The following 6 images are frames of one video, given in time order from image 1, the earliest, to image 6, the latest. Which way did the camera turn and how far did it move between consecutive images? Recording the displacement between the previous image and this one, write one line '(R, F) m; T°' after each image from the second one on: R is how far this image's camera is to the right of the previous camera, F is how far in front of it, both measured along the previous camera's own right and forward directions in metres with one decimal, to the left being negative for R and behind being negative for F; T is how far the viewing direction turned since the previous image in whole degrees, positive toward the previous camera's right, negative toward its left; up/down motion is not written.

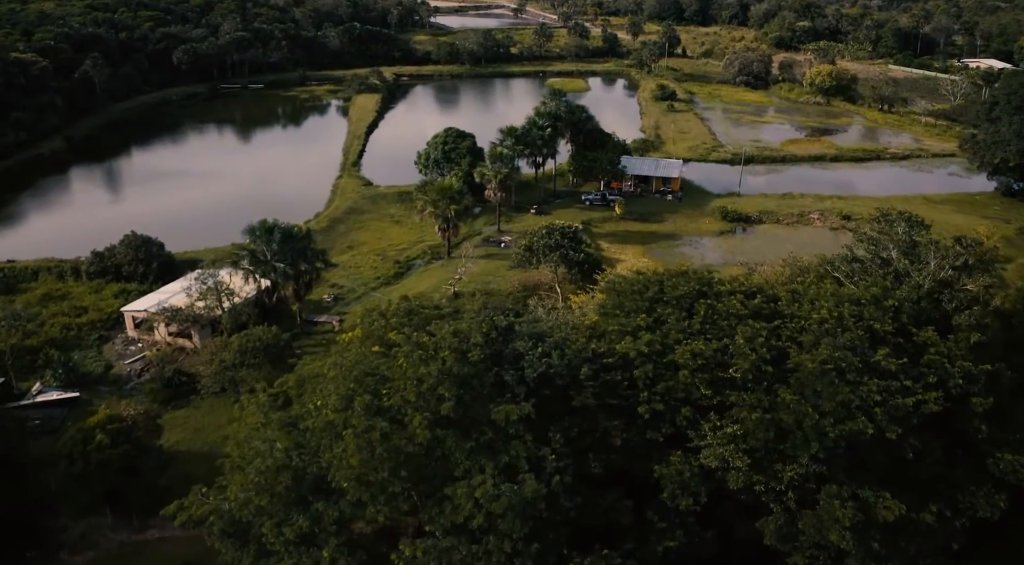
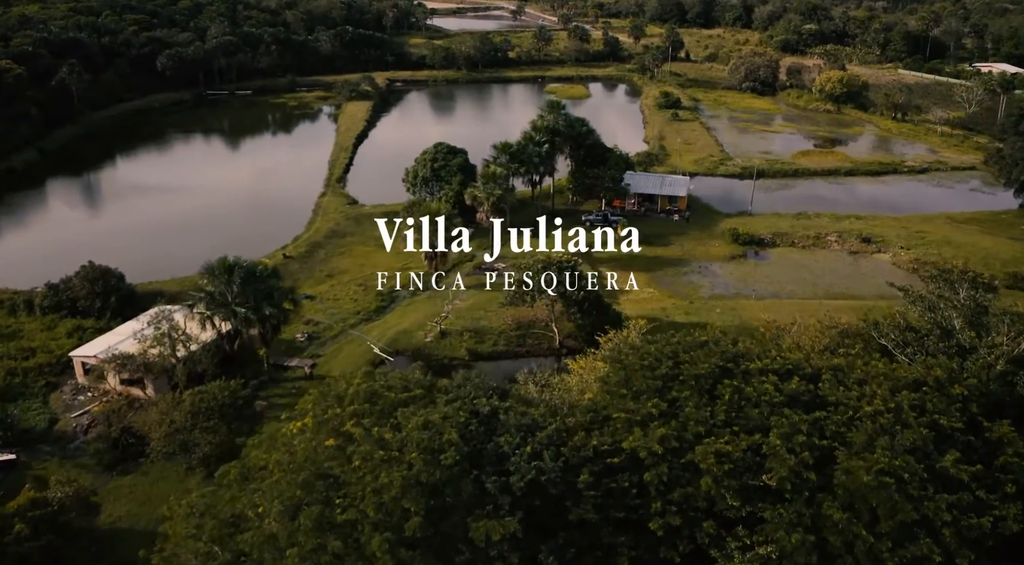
(+0.4, +3.9) m; 0°
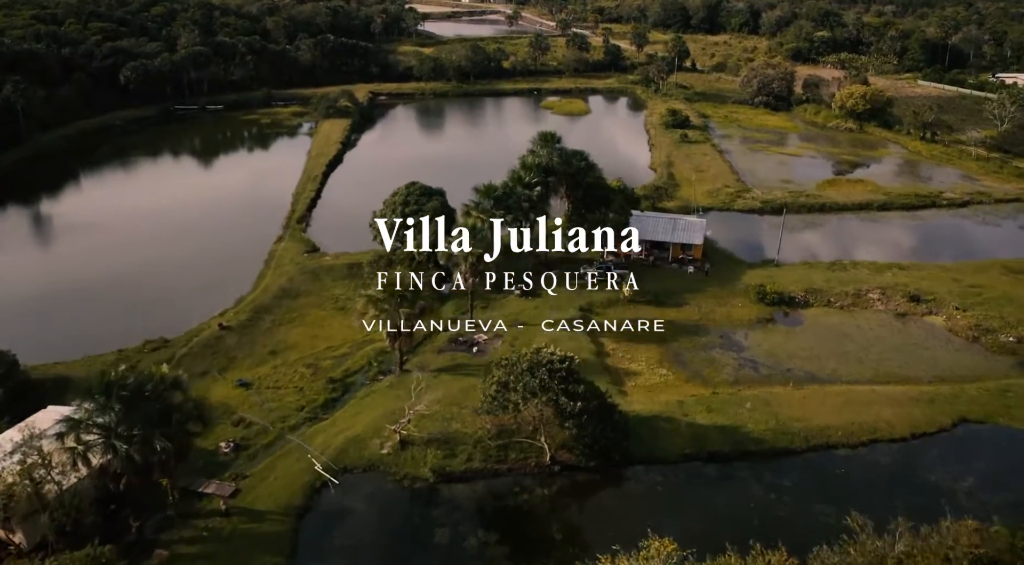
(+0.8, +7.8) m; 0°
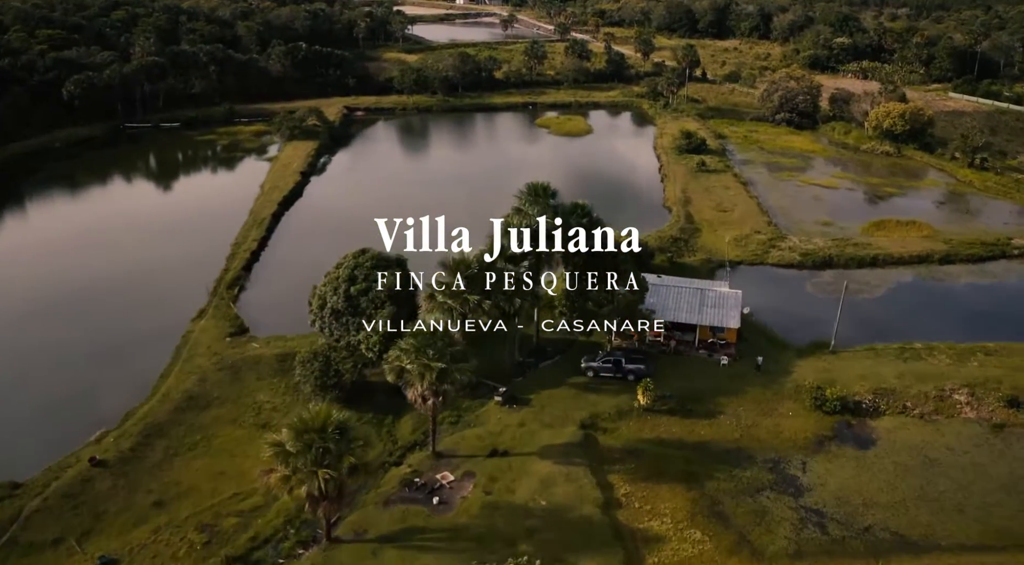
(+0.8, +10.2) m; 0°
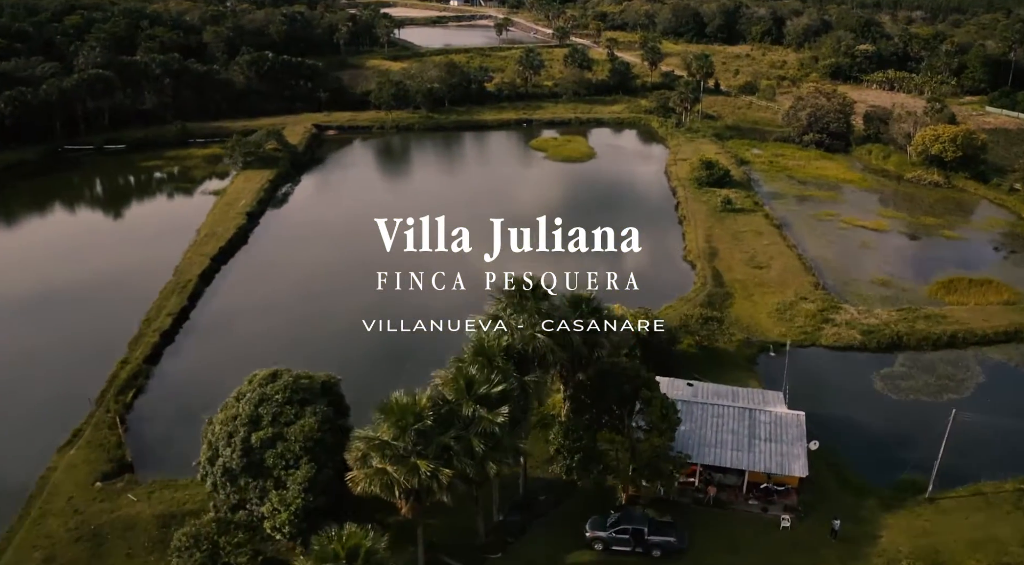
(+0.7, +10.0) m; 0°
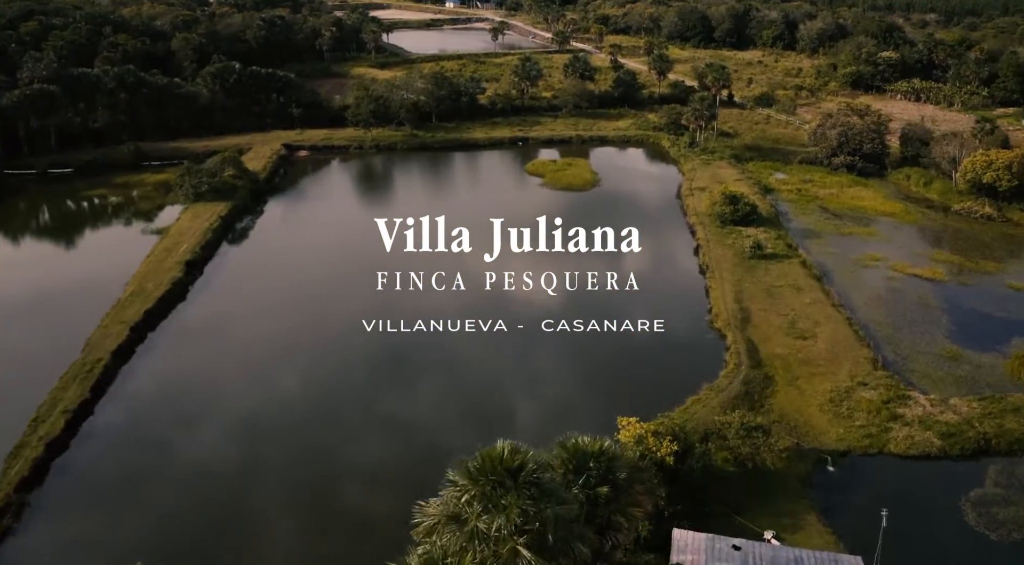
(+0.5, +8.0) m; 0°
